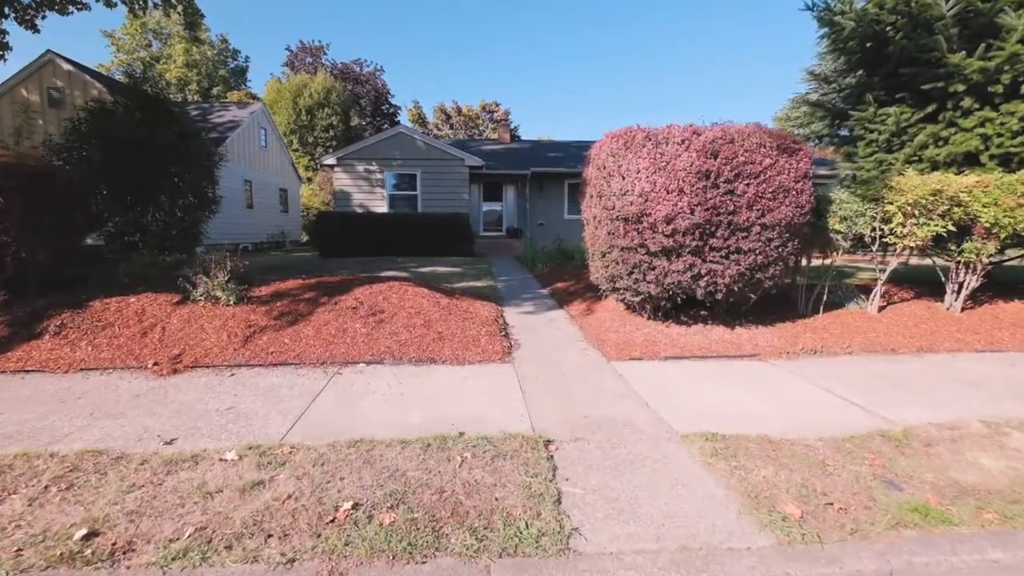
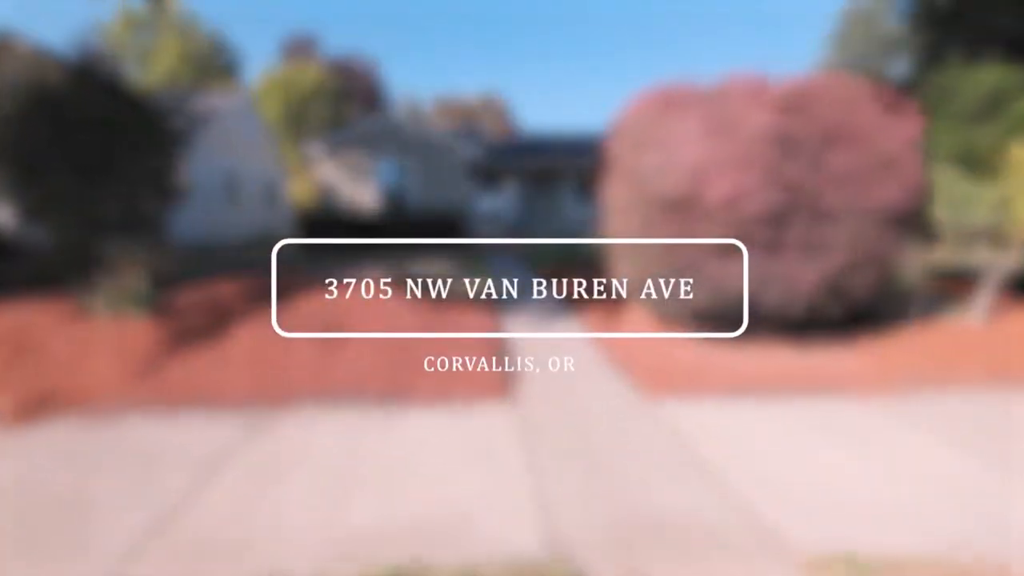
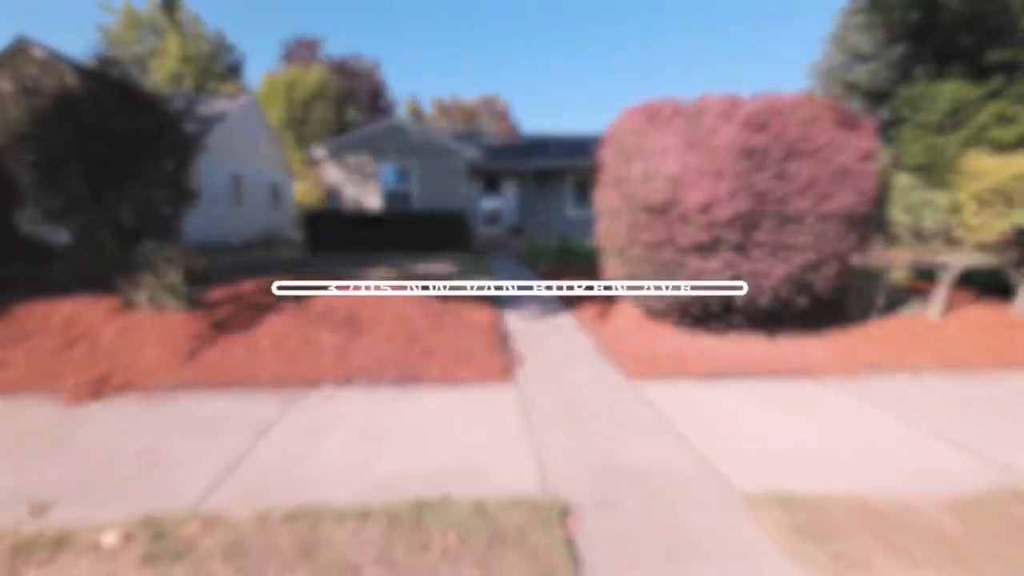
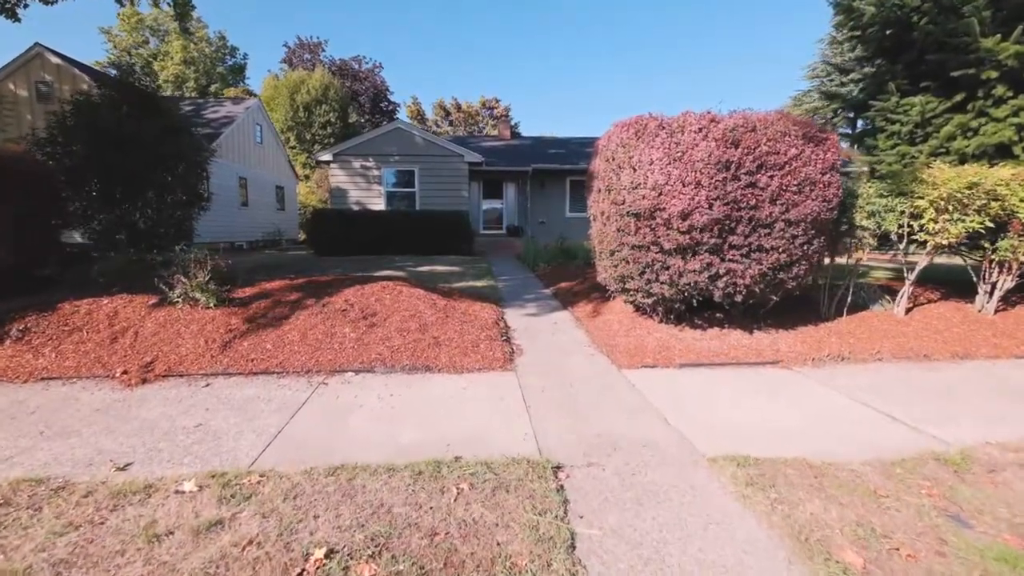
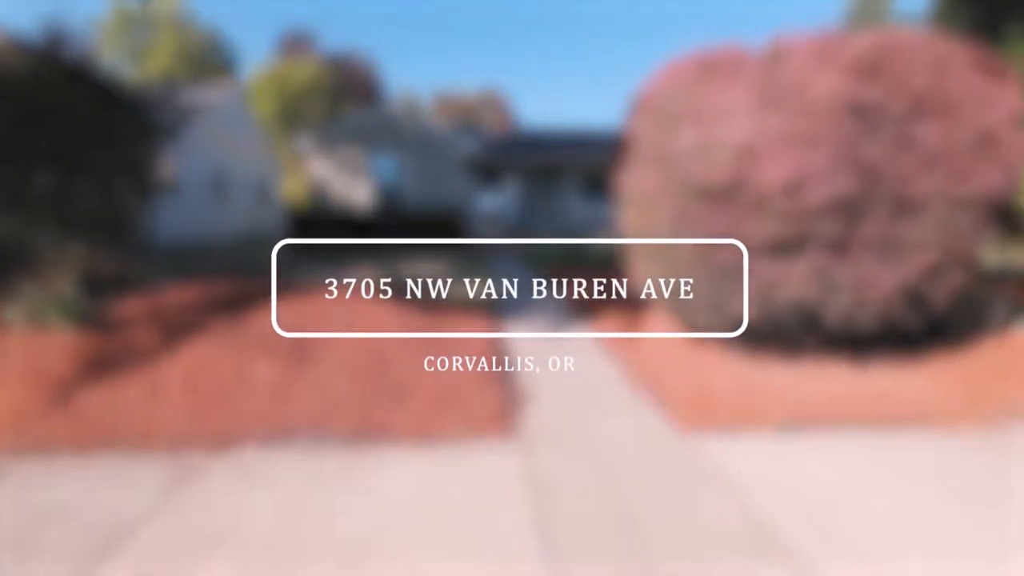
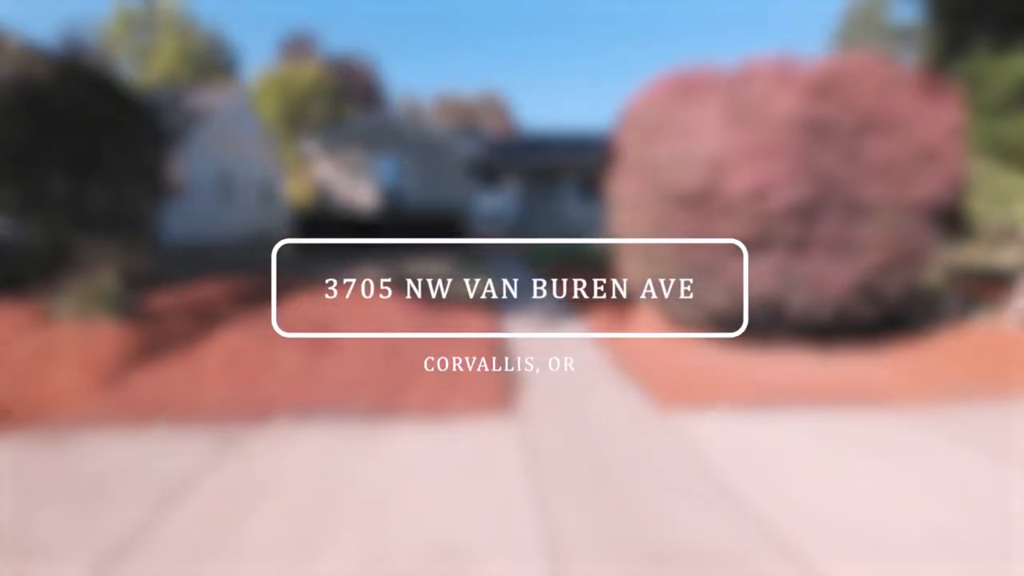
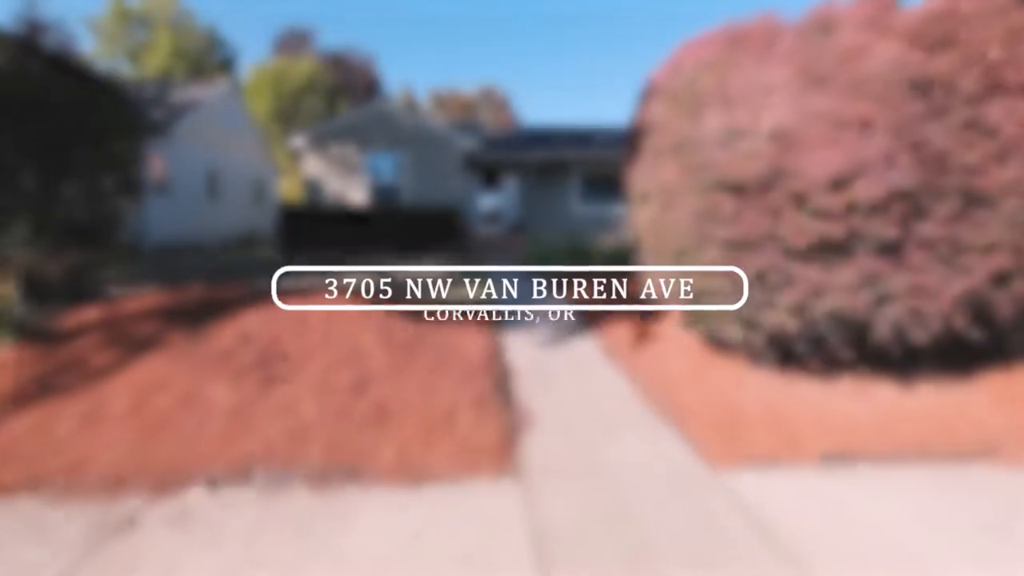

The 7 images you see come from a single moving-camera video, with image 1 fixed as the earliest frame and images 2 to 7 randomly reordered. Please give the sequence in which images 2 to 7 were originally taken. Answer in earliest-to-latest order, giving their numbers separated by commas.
4, 3, 2, 6, 5, 7
